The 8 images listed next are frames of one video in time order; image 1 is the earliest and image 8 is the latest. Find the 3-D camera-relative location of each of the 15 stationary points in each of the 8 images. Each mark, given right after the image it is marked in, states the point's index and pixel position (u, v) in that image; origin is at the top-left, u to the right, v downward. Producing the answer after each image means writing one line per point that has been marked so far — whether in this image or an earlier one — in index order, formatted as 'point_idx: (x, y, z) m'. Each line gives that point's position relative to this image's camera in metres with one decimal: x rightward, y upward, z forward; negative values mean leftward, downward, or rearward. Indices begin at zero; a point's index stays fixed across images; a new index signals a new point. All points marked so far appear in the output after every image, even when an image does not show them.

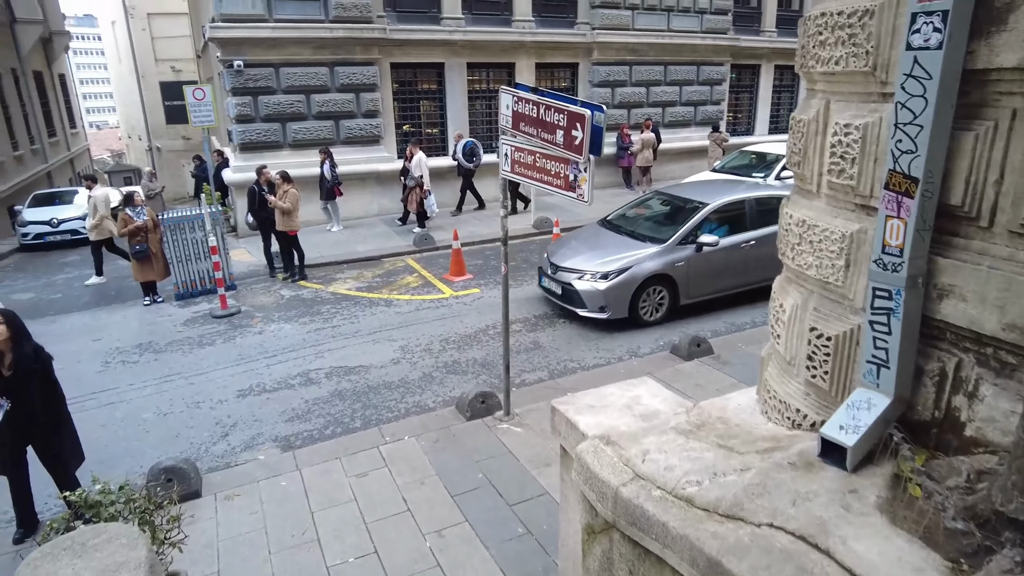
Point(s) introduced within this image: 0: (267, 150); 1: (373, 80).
0: (-5.0, +2.8, +13.3) m
1: (-2.9, +4.4, +13.9) m
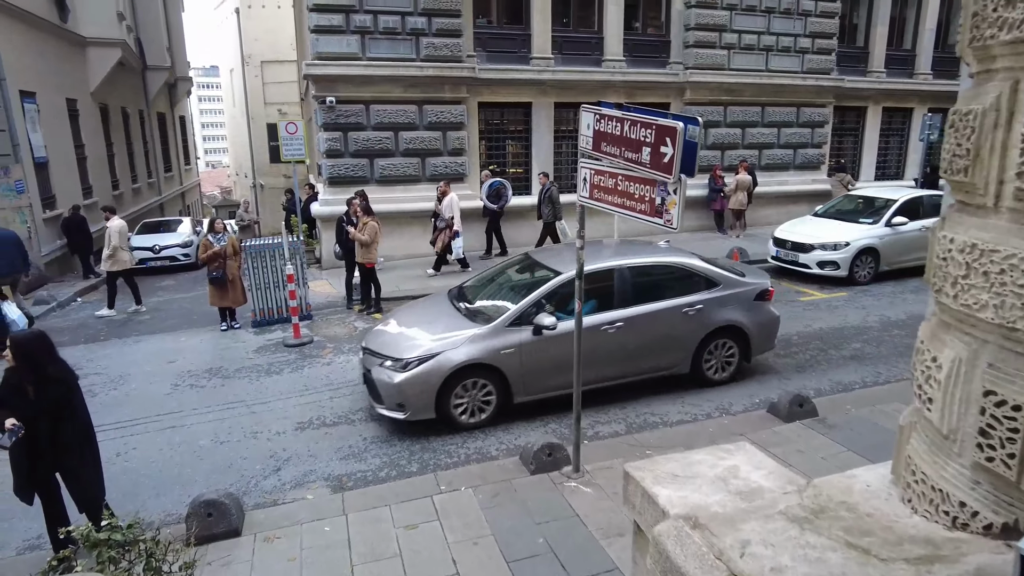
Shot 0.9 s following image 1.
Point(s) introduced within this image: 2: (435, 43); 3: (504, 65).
0: (-3.3, +2.1, +13.5) m
1: (-1.1, +3.6, +13.9) m
2: (-1.6, +5.0, +13.4) m
3: (-0.2, +5.0, +14.5) m
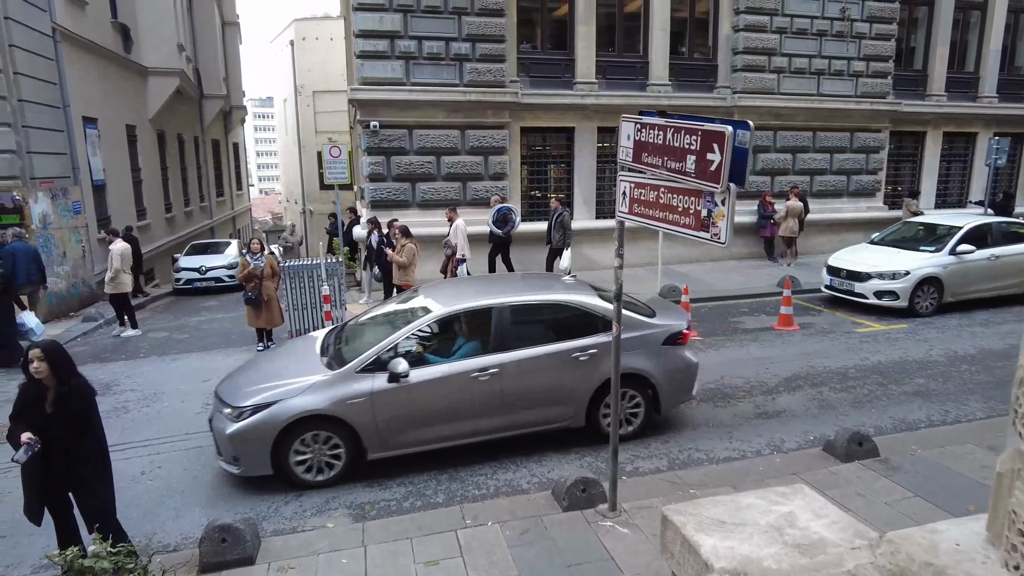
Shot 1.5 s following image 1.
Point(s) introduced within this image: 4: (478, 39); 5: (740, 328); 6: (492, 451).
0: (-2.4, +1.7, +13.5) m
1: (-0.2, +3.1, +13.8) m
2: (-0.7, +4.5, +13.4) m
3: (+0.8, +4.4, +14.4) m
4: (-0.7, +5.1, +13.4) m
5: (+3.6, -0.6, +10.3) m
6: (-0.2, -1.5, +6.2) m
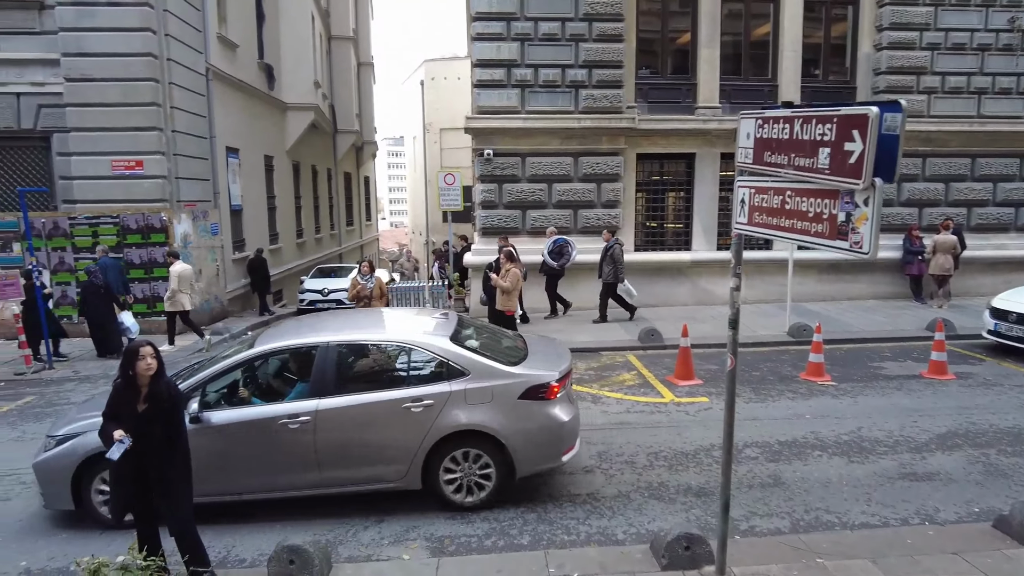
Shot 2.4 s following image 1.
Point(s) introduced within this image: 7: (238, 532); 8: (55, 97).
0: (-0.1, +1.1, +13.4) m
1: (+2.2, +2.5, +13.4) m
2: (+1.7, +3.9, +13.1) m
3: (+3.3, +3.7, +13.8) m
4: (+1.7, +4.5, +13.1) m
5: (+5.1, -1.2, +9.1) m
6: (+0.7, -1.7, +5.6) m
7: (-2.1, -1.9, +5.0) m
8: (-9.0, +3.8, +12.8) m
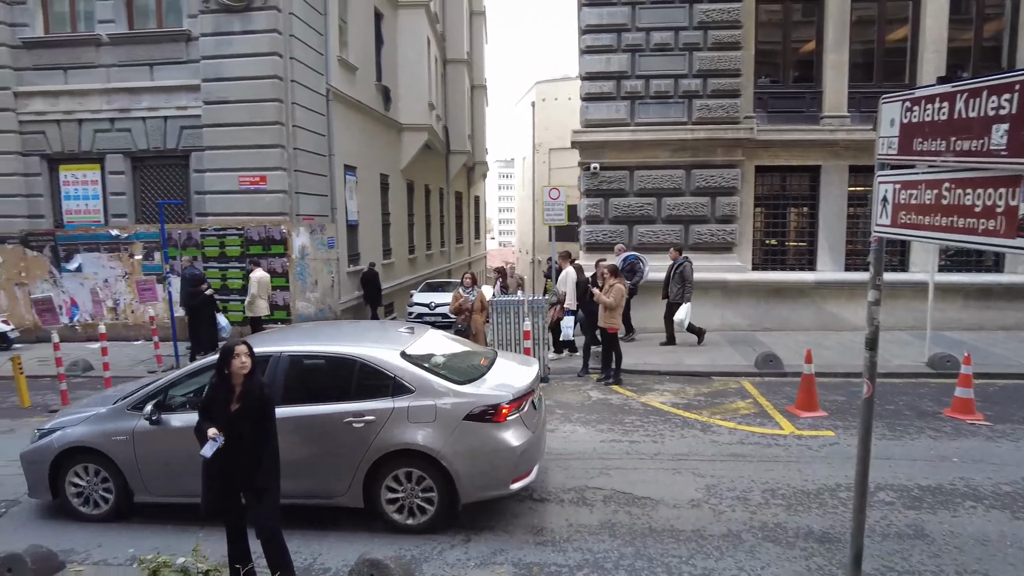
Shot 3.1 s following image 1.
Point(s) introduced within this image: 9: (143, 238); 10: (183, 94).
0: (+2.0, +0.7, +13.0) m
1: (+4.3, +2.0, +12.6) m
2: (+3.8, +3.5, +12.5) m
3: (+5.5, +3.2, +12.9) m
4: (+3.8, +4.1, +12.5) m
5: (+6.4, -1.5, +7.8) m
6: (+1.4, -1.9, +5.1) m
7: (-1.4, -1.9, +5.0) m
8: (-6.8, +3.6, +14.0) m
9: (-8.0, +1.1, +14.2) m
10: (-7.1, +4.2, +13.9) m
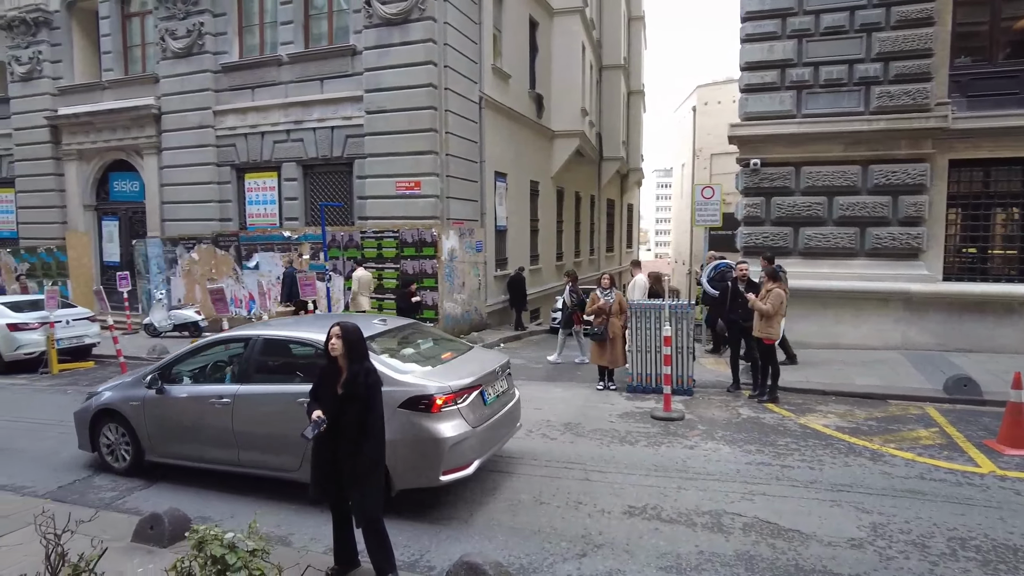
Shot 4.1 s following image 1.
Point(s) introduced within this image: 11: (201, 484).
0: (+4.7, +0.6, +11.8) m
1: (+6.9, +1.8, +11.0) m
2: (+6.4, +3.3, +11.0) m
3: (+8.2, +3.0, +11.0) m
4: (+6.5, +3.9, +11.0) m
5: (+7.7, -1.7, +5.7) m
6: (+2.2, -1.8, +4.2) m
7: (-0.6, -1.8, +4.8) m
8: (-3.5, +3.7, +14.9) m
9: (-4.7, +1.2, +15.3) m
10: (-3.8, +4.2, +14.9) m
11: (-2.9, -1.8, +6.0) m
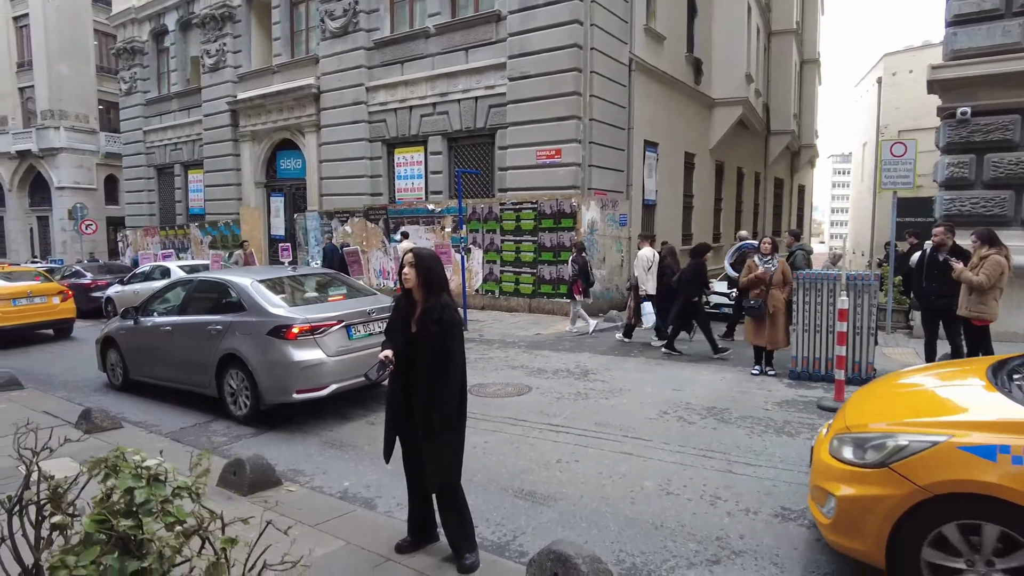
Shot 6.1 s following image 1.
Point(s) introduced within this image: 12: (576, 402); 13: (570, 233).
0: (+7.0, +0.9, +9.6) m
1: (+8.9, +2.1, +8.2) m
2: (+8.5, +3.6, +8.3) m
3: (+10.2, +3.2, +8.0) m
4: (+8.6, +4.2, +8.3) m
5: (+8.4, -1.5, +3.0) m
6: (+2.7, -1.5, +2.9) m
7: (+0.1, -1.4, +4.0) m
8: (-0.3, +4.3, +14.4) m
9: (-1.4, +1.8, +15.2) m
10: (-0.5, +4.8, +14.5) m
11: (-1.8, -1.3, +5.7) m
12: (+0.8, -1.1, +6.7) m
13: (+1.2, +1.1, +13.4) m
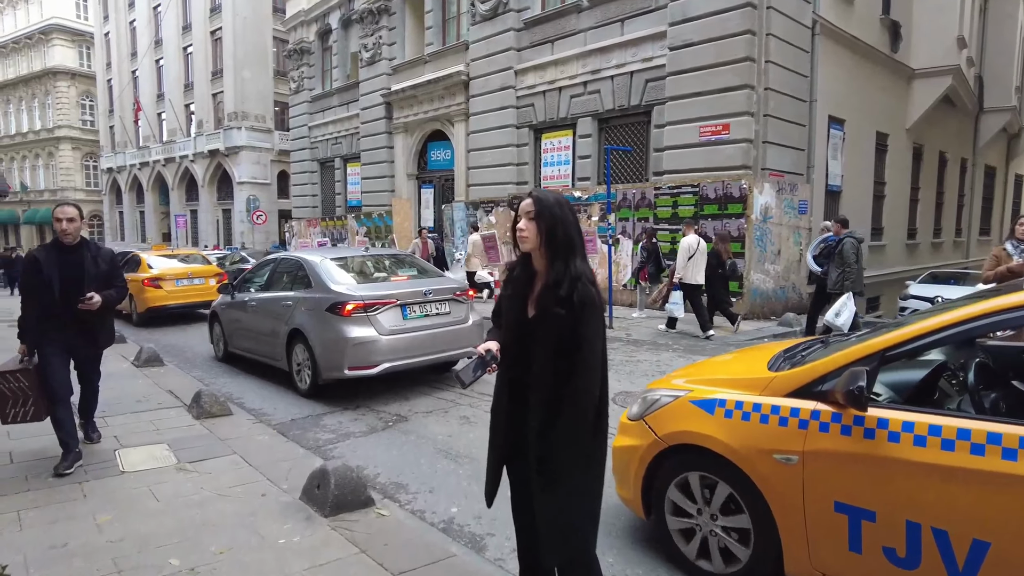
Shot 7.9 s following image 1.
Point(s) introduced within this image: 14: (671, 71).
0: (+8.8, +0.8, +6.7) m
1: (+10.4, +1.9, +4.9) m
2: (+10.1, +3.4, +5.1) m
3: (+11.6, +3.0, +4.3) m
4: (+10.2, +4.0, +5.1) m
5: (+8.6, -1.7, -0.1) m
6: (+3.1, -1.5, +1.0) m
7: (+0.8, -1.3, +2.8) m
8: (+2.9, +4.4, +13.0) m
9: (+1.9, +1.9, +14.0) m
10: (+2.8, +4.9, +13.1) m
11: (-0.7, -1.1, +4.9) m
12: (+2.0, -1.0, +5.2) m
13: (+4.0, +1.2, +11.6) m
14: (+3.1, +4.2, +12.6) m
